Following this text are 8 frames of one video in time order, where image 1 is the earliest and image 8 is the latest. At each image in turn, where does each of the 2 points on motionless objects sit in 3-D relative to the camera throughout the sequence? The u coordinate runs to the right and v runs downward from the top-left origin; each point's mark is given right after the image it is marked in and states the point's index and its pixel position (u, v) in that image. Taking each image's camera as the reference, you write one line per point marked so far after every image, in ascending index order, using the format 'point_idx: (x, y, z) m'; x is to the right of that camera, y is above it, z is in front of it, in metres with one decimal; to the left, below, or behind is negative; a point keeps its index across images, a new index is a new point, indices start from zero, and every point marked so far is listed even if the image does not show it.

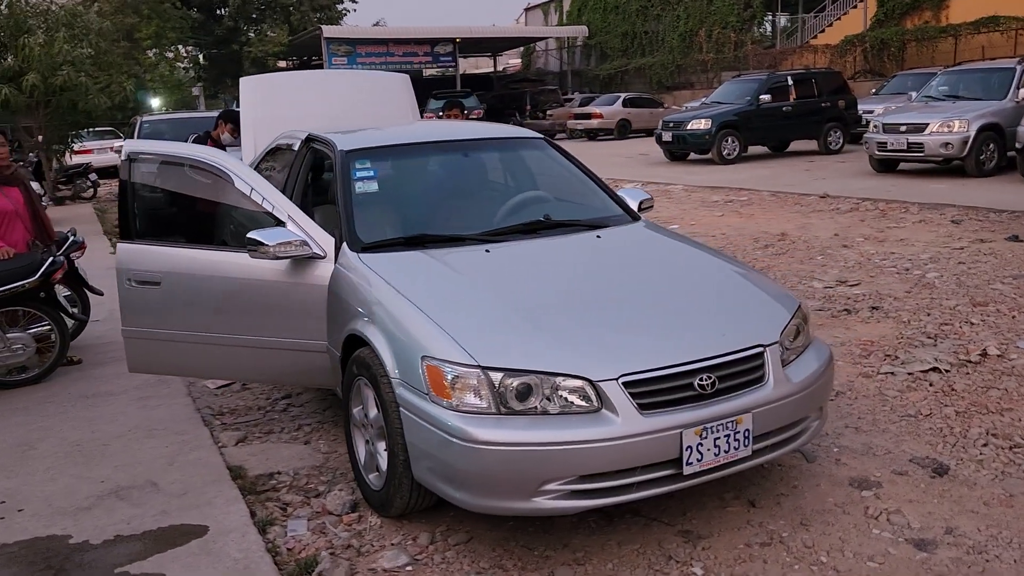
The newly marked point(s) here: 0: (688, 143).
0: (+3.6, +3.0, +17.7) m
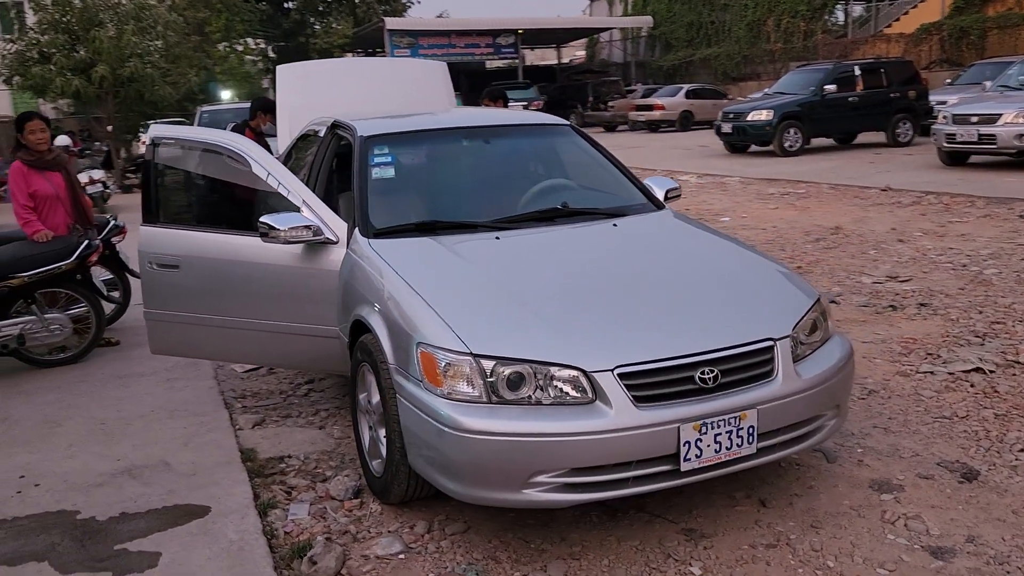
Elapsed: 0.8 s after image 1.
0: (+4.8, +3.1, +17.3) m
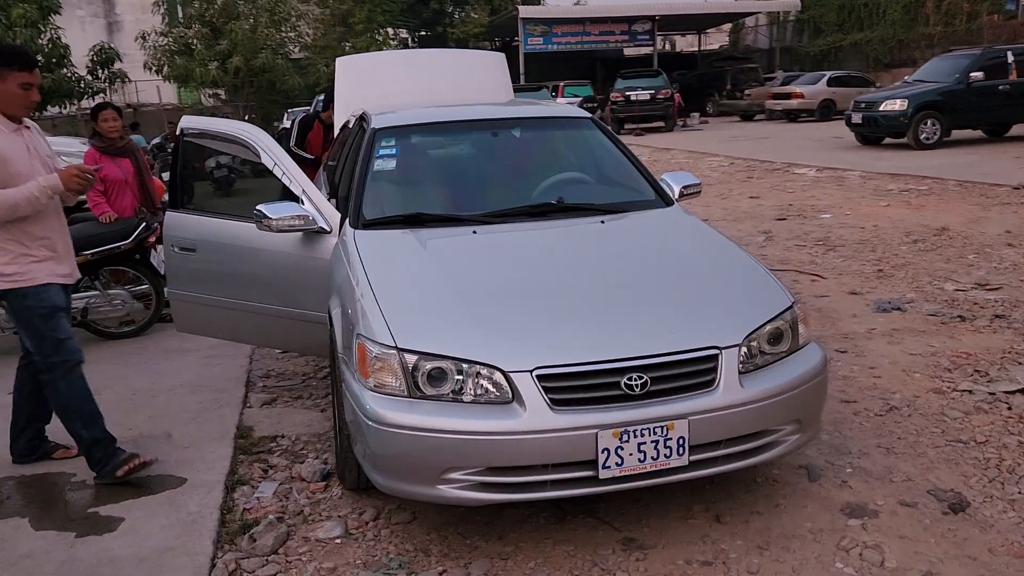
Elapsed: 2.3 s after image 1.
0: (+7.0, +3.1, +16.3) m
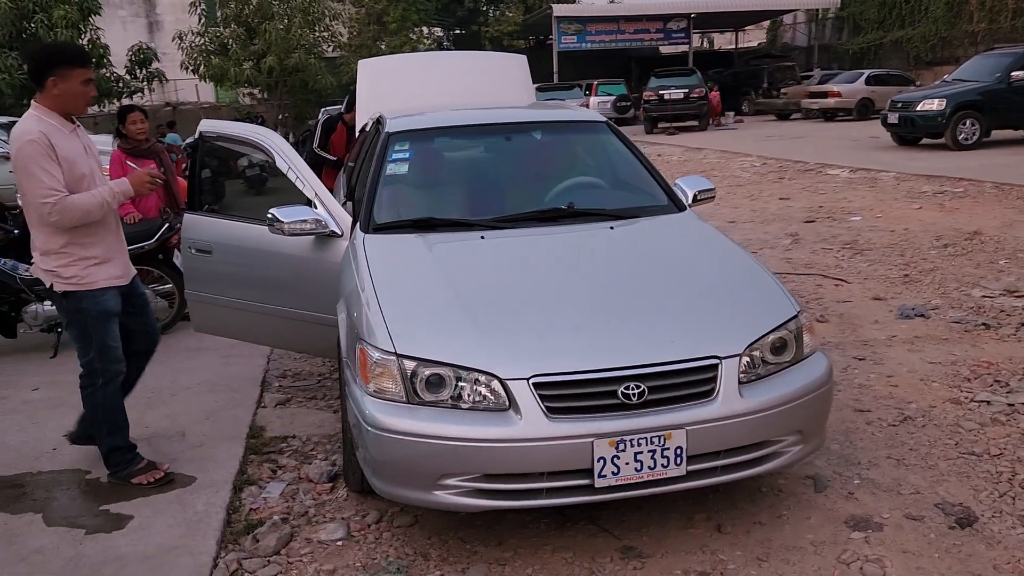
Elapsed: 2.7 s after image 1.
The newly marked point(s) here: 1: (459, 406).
0: (+7.5, +3.0, +16.0) m
1: (-0.2, -0.4, +2.7) m
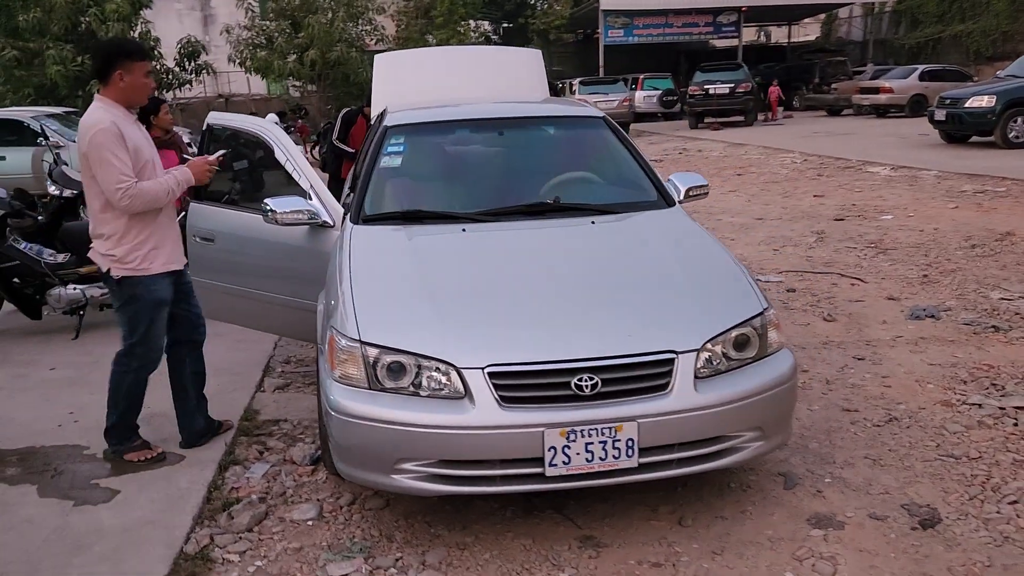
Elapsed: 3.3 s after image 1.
0: (+8.2, +3.0, +15.6) m
1: (-0.3, -0.3, +2.8) m
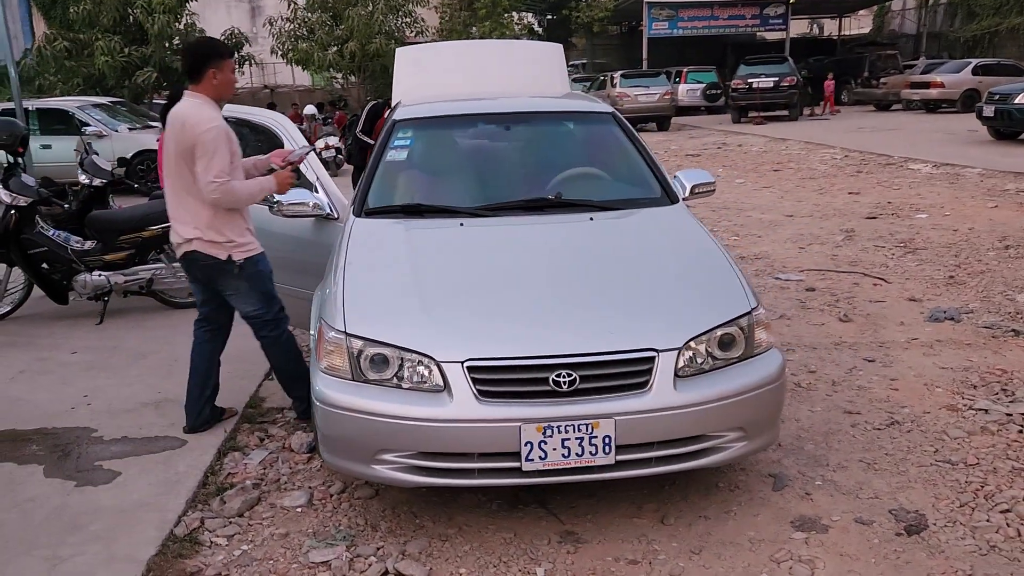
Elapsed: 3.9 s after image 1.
0: (+8.9, +3.0, +15.2) m
1: (-0.4, -0.3, +2.8) m
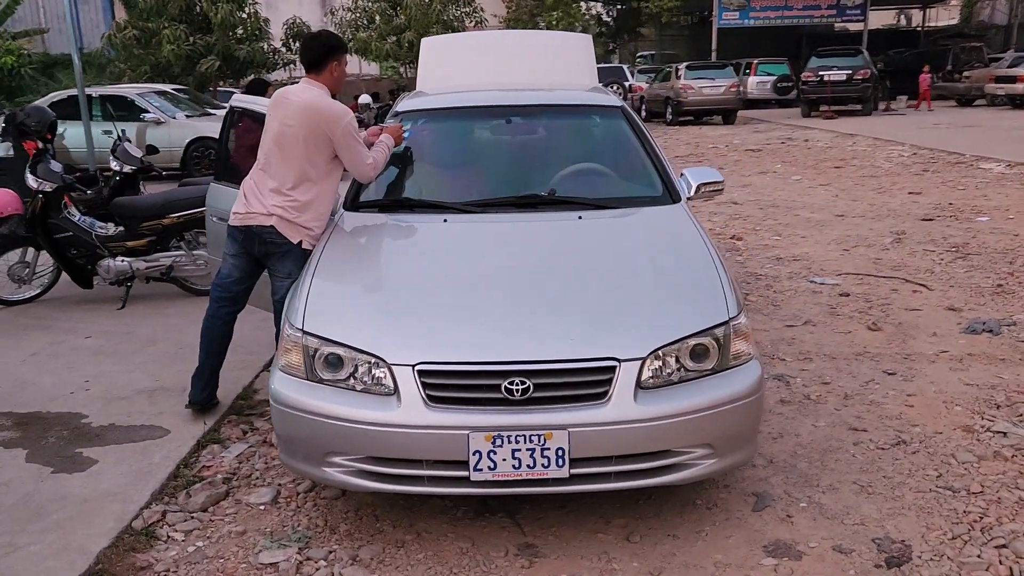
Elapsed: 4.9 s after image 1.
0: (+9.8, +2.8, +14.3) m
1: (-0.5, -0.3, +2.8) m
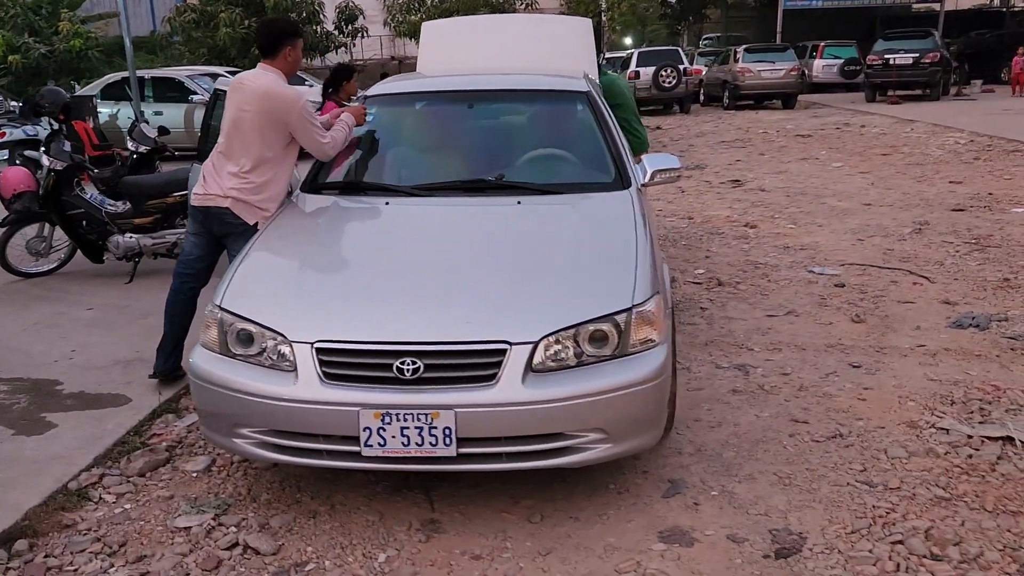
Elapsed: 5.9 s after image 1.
0: (+10.4, +2.9, +13.5) m
1: (-0.8, -0.2, +2.9) m
